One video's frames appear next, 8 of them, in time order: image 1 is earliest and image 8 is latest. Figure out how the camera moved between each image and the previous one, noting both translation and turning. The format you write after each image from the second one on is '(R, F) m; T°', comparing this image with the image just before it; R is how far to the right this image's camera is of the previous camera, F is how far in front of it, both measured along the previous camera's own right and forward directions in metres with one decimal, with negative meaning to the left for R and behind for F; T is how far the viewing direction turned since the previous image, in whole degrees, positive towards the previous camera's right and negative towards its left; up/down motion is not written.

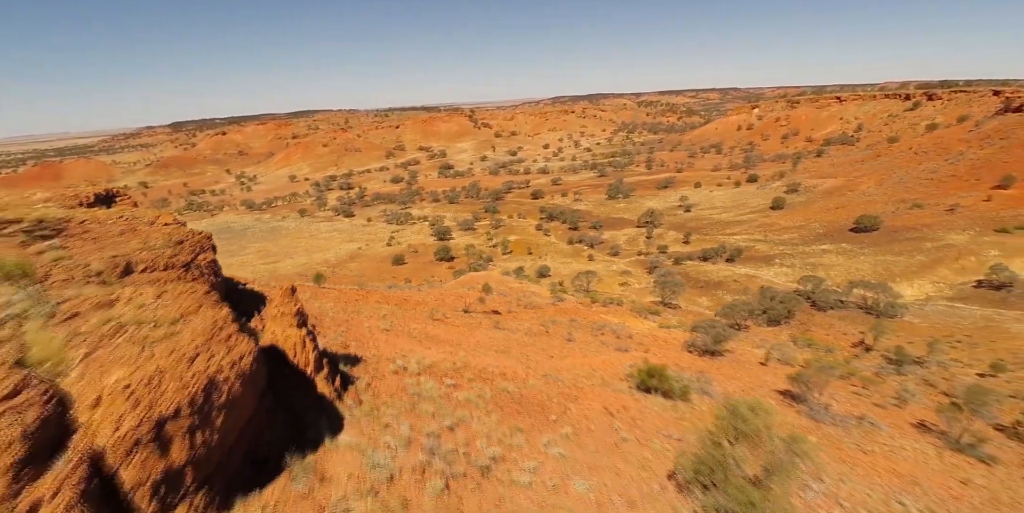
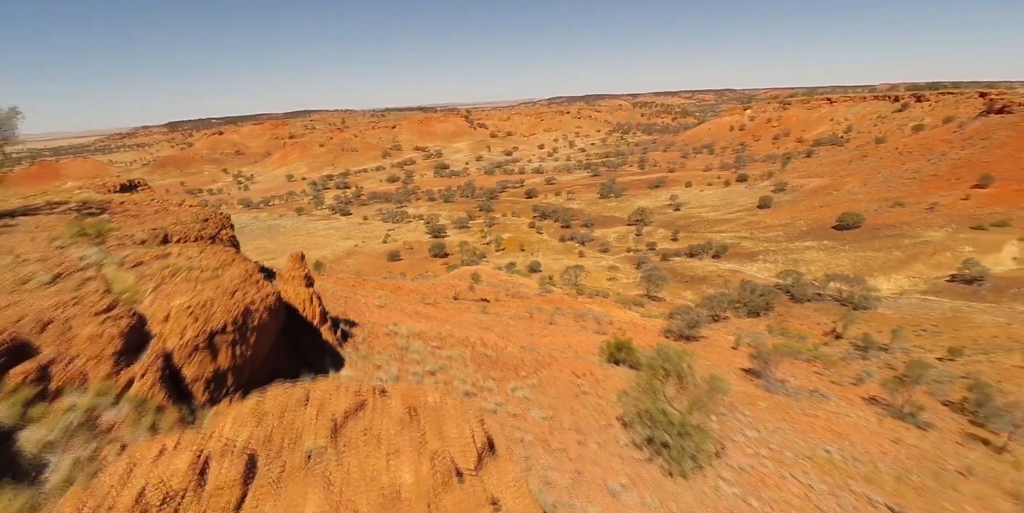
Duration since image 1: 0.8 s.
(+0.3, -1.0) m; 0°
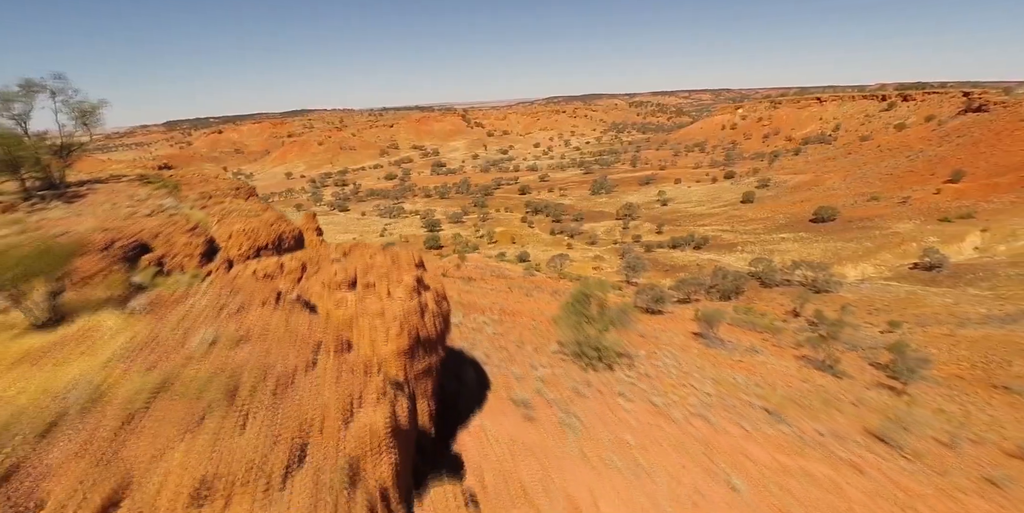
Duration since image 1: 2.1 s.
(+0.6, -1.9) m; 0°
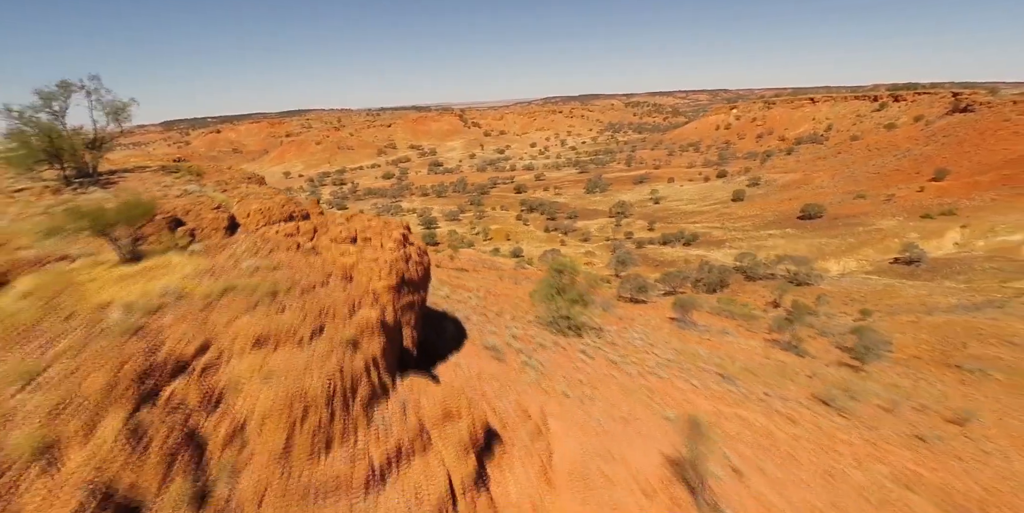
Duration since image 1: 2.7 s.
(+0.3, -1.0) m; 0°
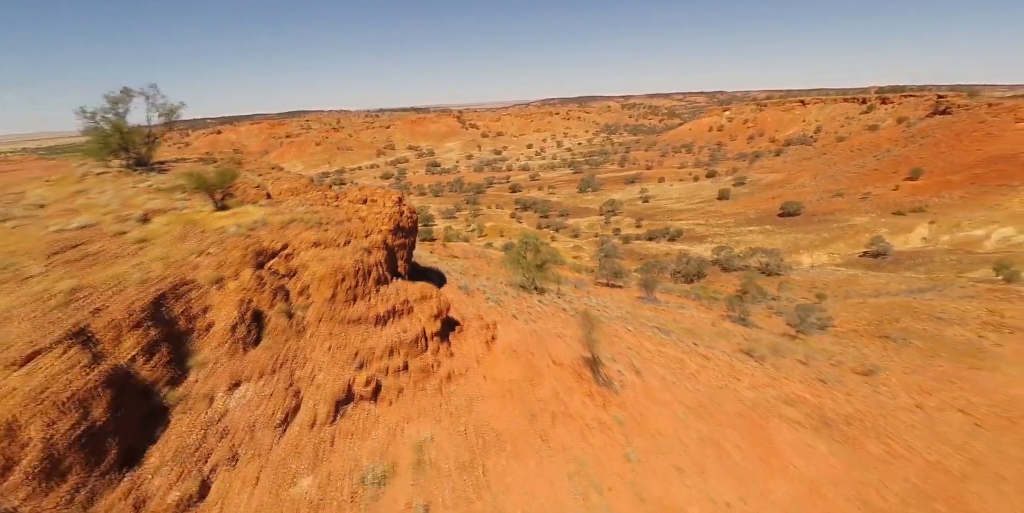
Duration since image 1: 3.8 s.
(+0.5, -2.0) m; 0°
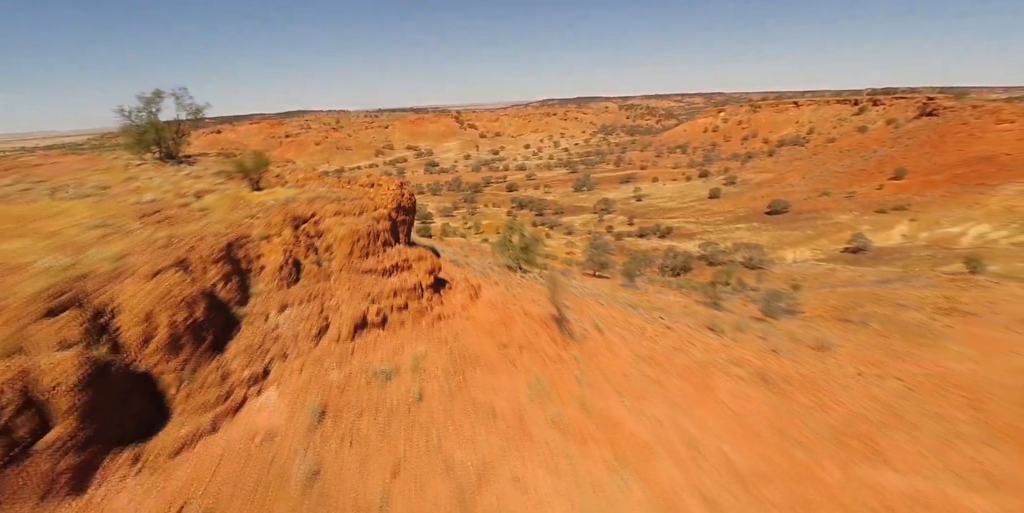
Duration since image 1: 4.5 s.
(+0.3, -1.4) m; 0°
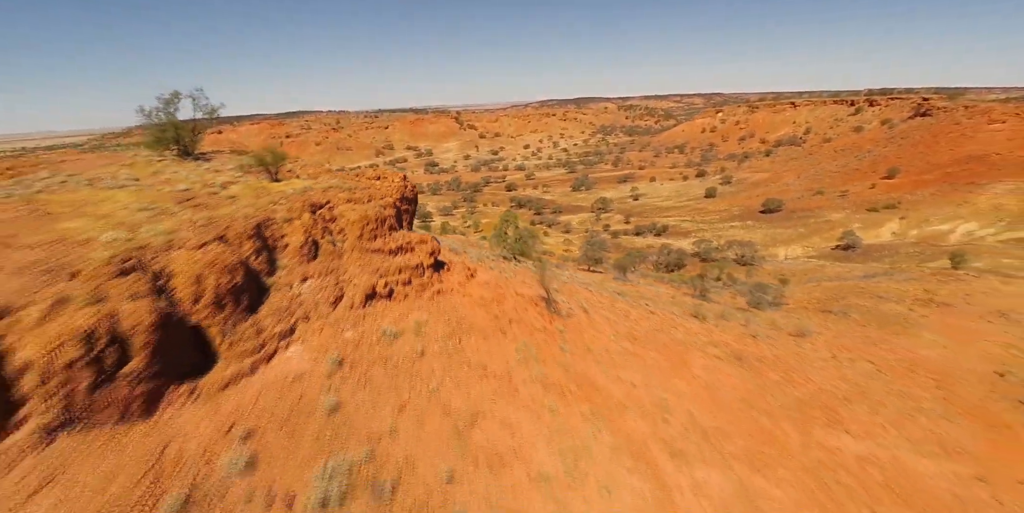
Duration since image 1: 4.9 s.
(+0.1, -0.8) m; 0°
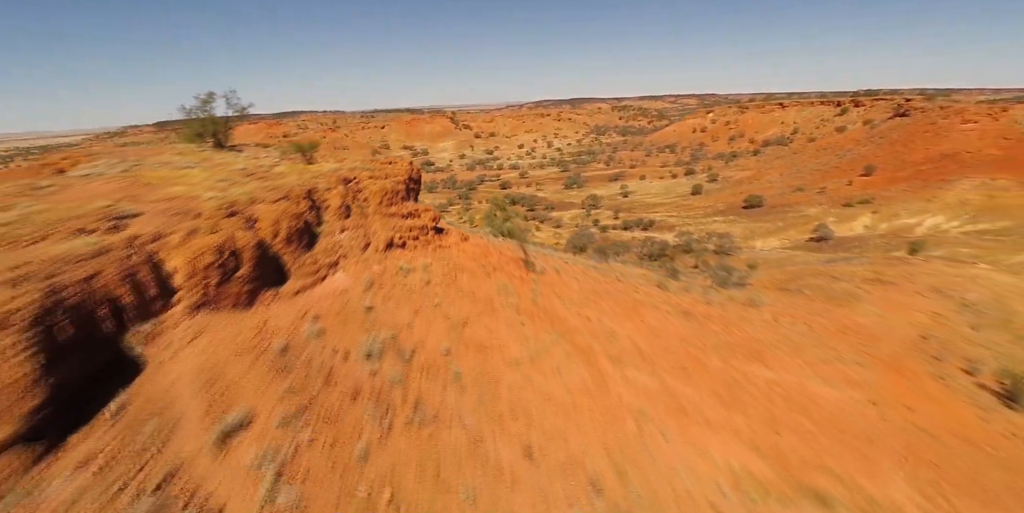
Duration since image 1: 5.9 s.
(+0.2, -2.1) m; +1°
